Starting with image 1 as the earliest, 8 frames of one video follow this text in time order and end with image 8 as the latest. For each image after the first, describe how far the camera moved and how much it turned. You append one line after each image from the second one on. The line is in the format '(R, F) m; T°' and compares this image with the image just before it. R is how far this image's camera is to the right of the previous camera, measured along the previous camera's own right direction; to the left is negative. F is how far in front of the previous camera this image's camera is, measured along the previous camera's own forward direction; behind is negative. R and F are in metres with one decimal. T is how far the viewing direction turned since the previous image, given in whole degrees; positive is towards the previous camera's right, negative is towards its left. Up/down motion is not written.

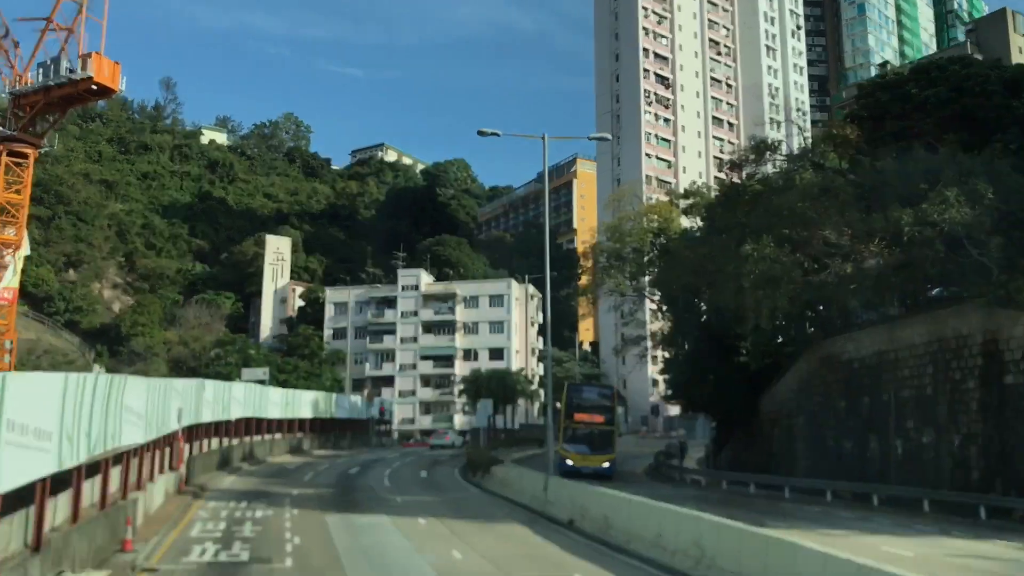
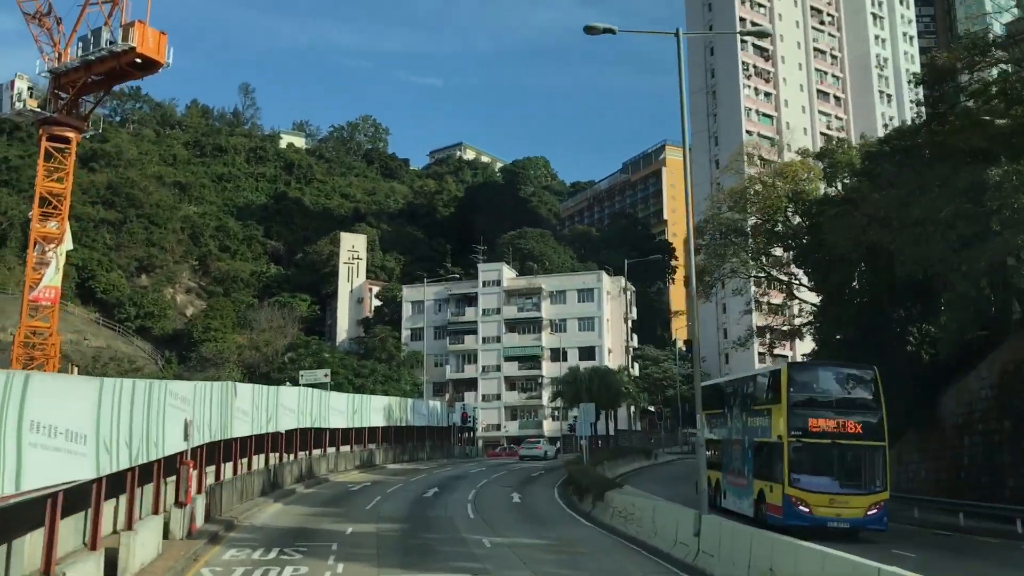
(-0.9, +7.2) m; -5°
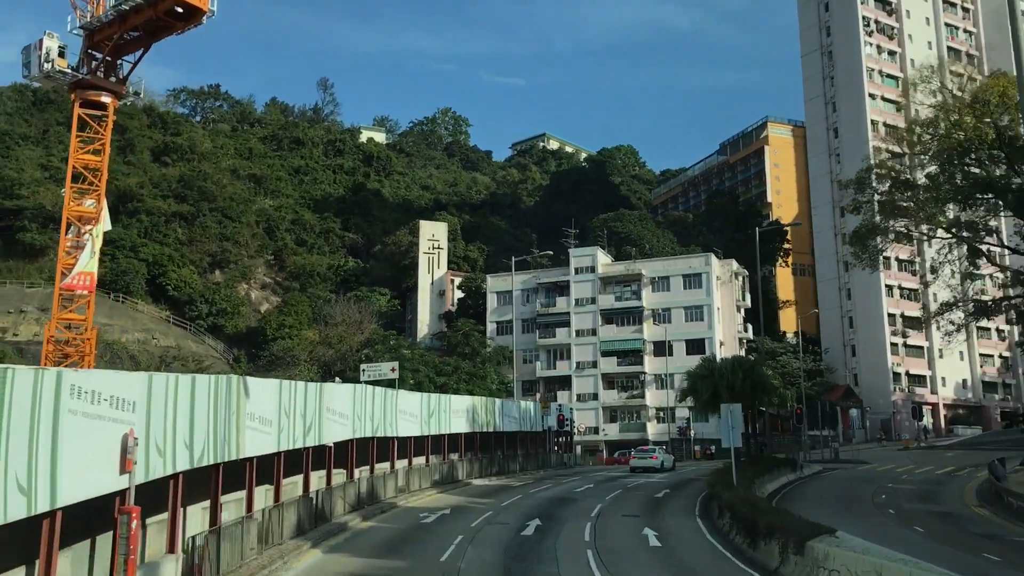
(-0.9, +7.9) m; -5°
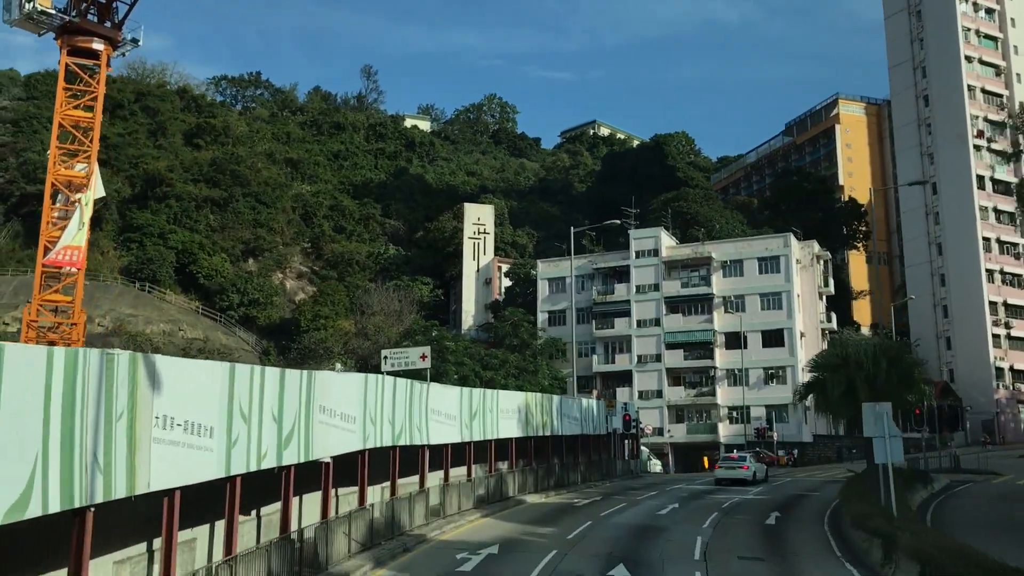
(-0.5, +6.8) m; -3°
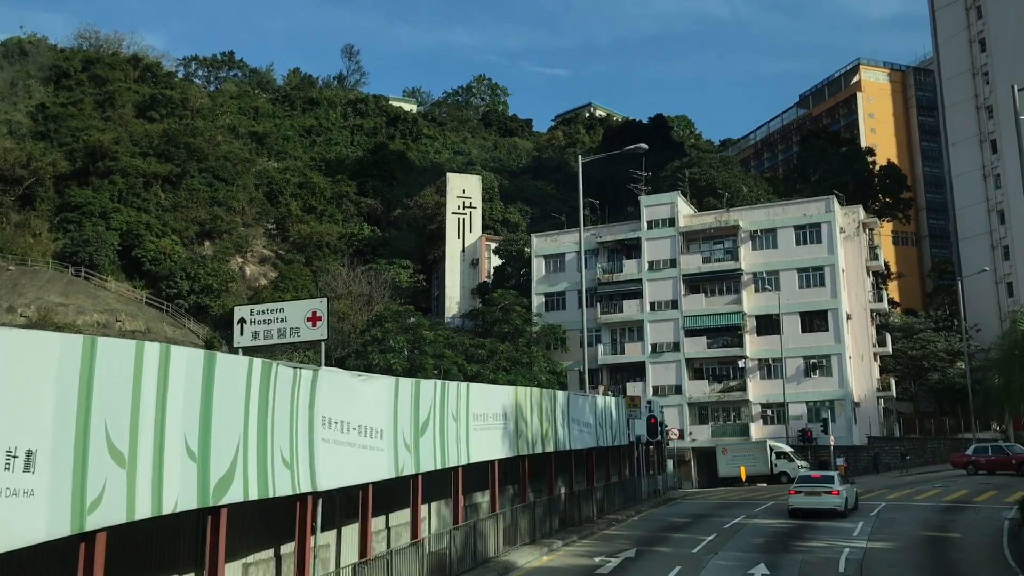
(+0.3, +10.4) m; 0°
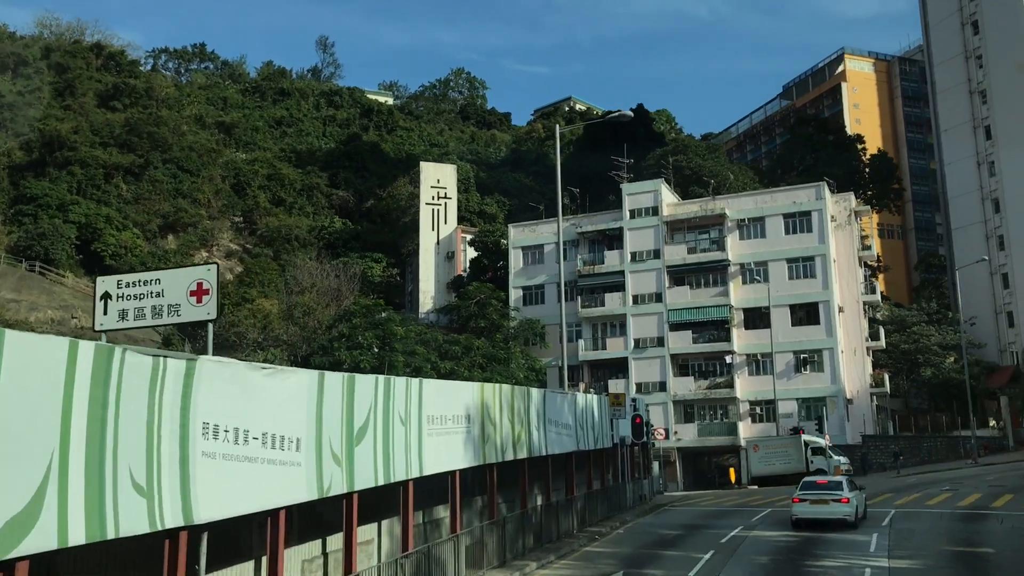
(+0.3, +2.7) m; +1°
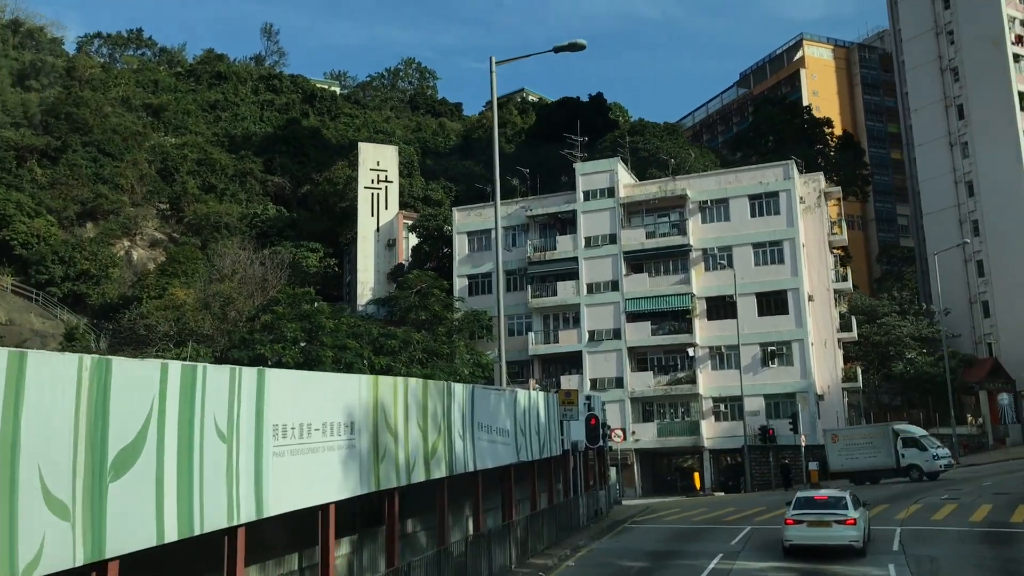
(+0.6, +4.5) m; +3°
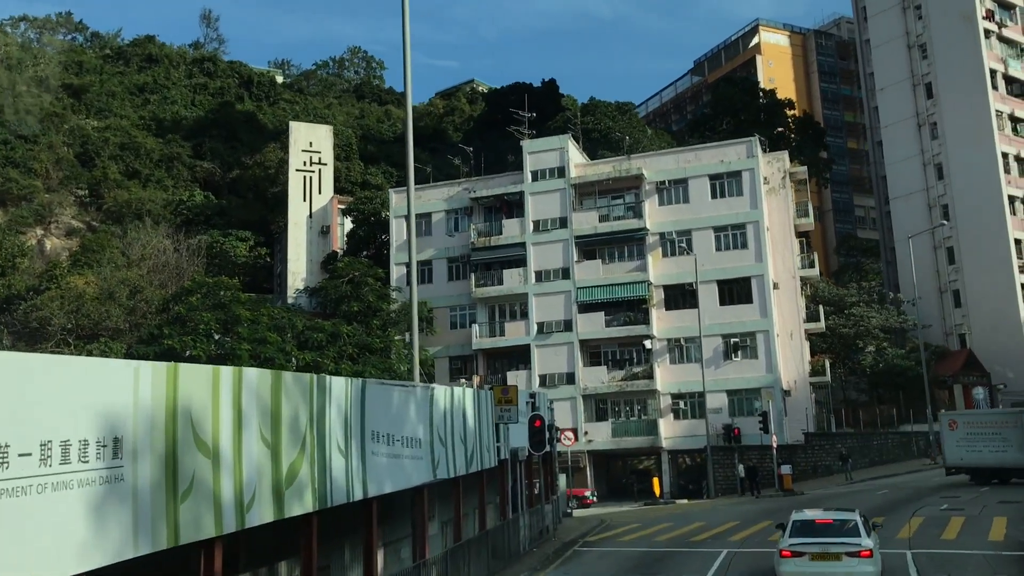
(+0.5, +4.0) m; +3°
